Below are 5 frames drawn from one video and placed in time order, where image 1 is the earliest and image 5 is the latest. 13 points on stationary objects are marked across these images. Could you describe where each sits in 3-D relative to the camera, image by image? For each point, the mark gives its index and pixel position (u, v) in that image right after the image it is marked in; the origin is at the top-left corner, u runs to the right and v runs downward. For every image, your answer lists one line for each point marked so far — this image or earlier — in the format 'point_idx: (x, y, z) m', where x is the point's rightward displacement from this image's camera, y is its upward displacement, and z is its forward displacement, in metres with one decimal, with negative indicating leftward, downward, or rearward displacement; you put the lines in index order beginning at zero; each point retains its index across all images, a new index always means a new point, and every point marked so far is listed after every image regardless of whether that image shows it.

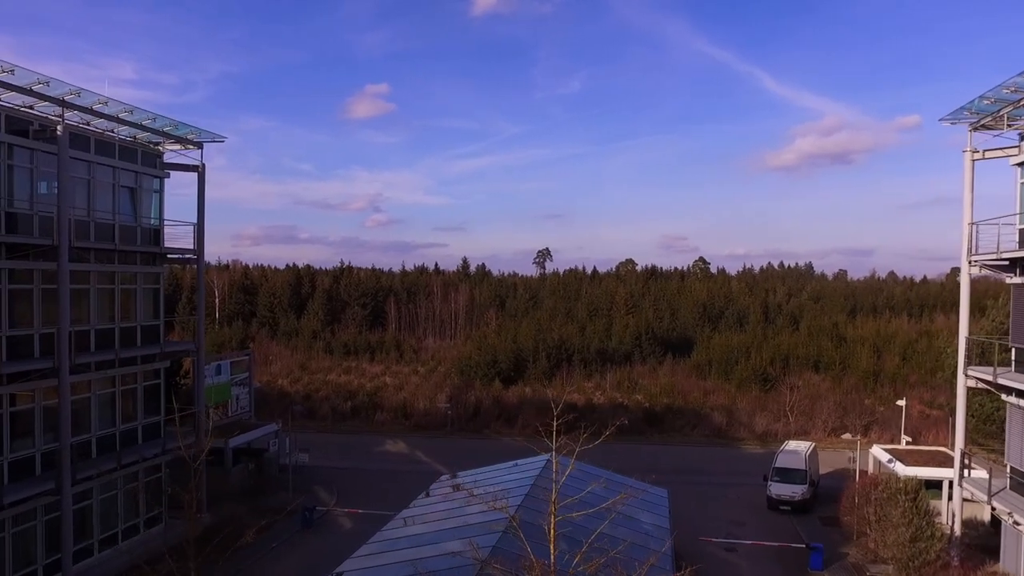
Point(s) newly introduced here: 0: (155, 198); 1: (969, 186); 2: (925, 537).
0: (-9.3, +2.4, +19.9) m
1: (+10.1, +2.3, +16.8) m
2: (+8.4, -5.0, +15.4) m
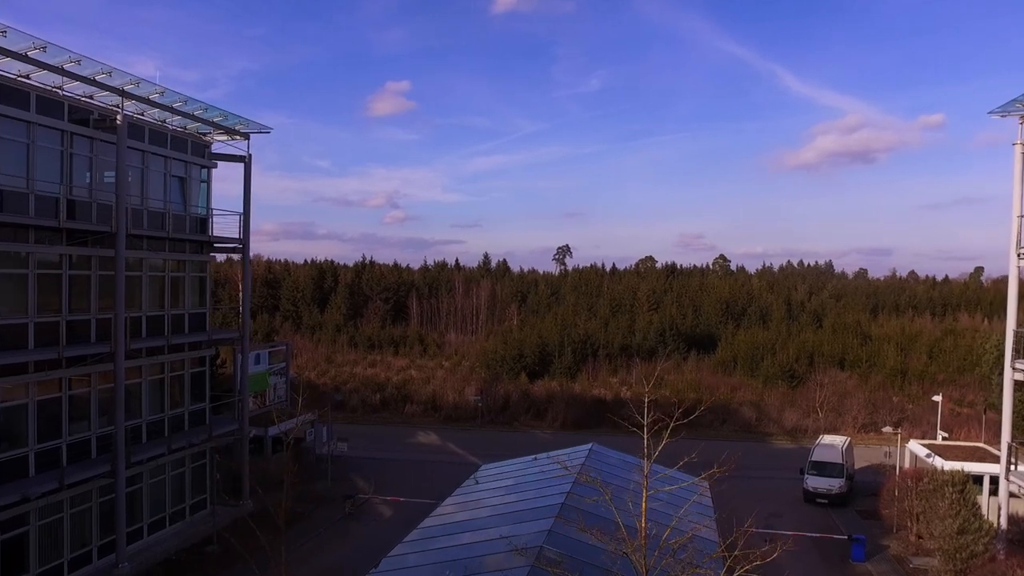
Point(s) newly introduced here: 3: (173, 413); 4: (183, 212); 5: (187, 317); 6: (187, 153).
0: (-8.2, +2.7, +20.2) m
1: (+11.2, +2.4, +16.8) m
2: (+9.3, -4.9, +15.4) m
3: (-8.5, -3.1, +19.1) m
4: (-8.4, +1.9, +19.4) m
5: (-8.4, -0.8, +19.6) m
6: (-8.4, +3.4, +19.6) m
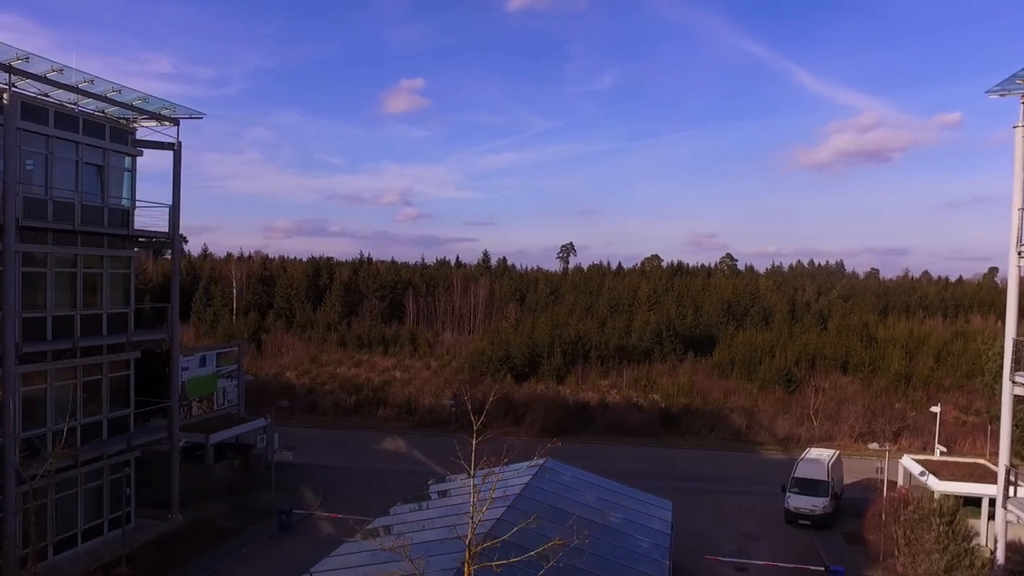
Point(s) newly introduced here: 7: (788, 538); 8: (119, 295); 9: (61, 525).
0: (-9.4, +2.7, +18.6) m
1: (+9.9, +2.4, +14.8) m
2: (+8.0, -4.9, +13.5) m
3: (-9.8, -3.1, +17.5) m
4: (-9.6, +2.0, +17.7) m
5: (-9.6, -0.7, +18.0) m
6: (-9.6, +3.5, +17.9) m
7: (+7.2, -6.5, +19.7) m
8: (-9.6, -0.2, +18.5) m
9: (-9.9, -5.2, +16.7) m
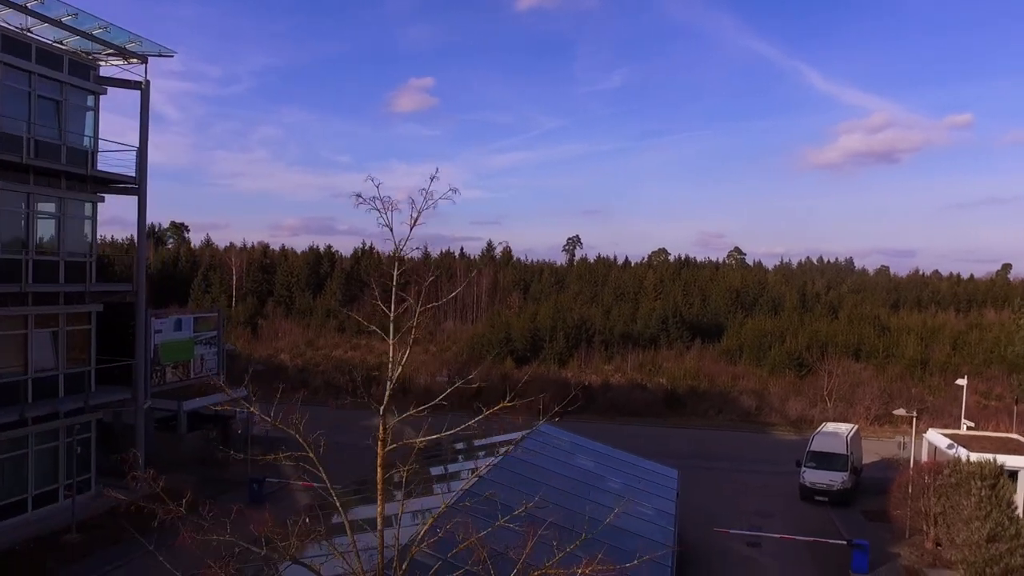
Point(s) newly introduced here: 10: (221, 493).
0: (-9.6, +3.9, +17.1) m
1: (+9.7, +3.4, +13.2) m
2: (+7.8, -3.9, +11.9) m
3: (-10.0, -1.9, +16.1) m
4: (-9.8, +3.2, +16.3) m
5: (-9.8, +0.5, +16.6) m
6: (-9.7, +4.7, +16.5) m
7: (+7.0, -5.4, +18.2) m
8: (-9.7, +1.0, +17.1) m
9: (-10.1, -4.0, +15.3) m
10: (-7.0, -5.0, +18.4) m
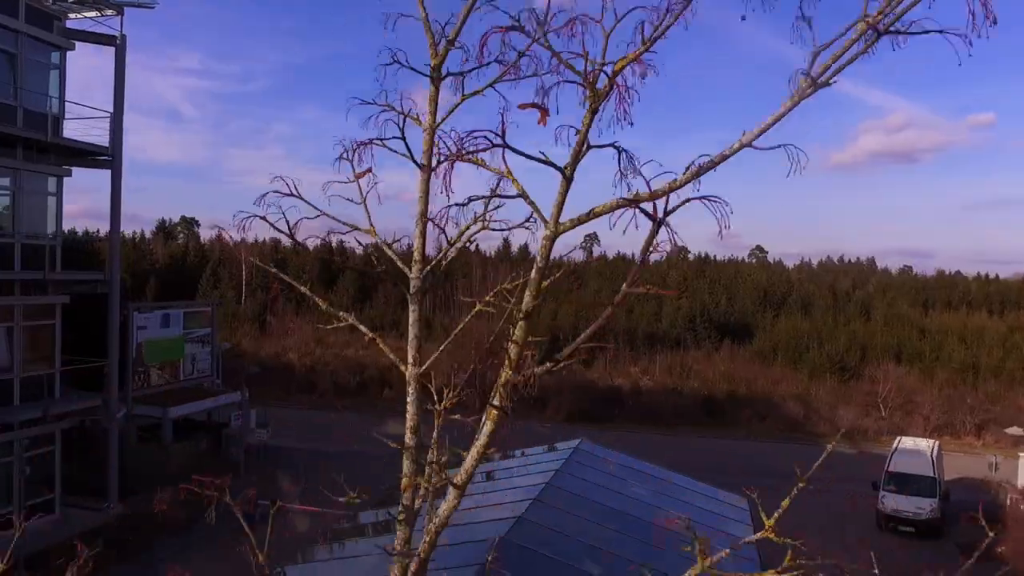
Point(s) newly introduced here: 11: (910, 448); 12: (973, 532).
0: (-8.9, +4.1, +14.7) m
1: (+10.3, +3.5, +10.4) m
2: (+8.3, -3.8, +9.2) m
3: (-9.3, -1.6, +13.6) m
4: (-9.1, +3.4, +13.8) m
5: (-9.1, +0.7, +14.1) m
6: (-9.0, +4.9, +14.0) m
7: (+7.6, -5.3, +15.4) m
8: (-9.1, +1.2, +14.6) m
9: (-9.5, -3.8, +12.8) m
10: (-6.3, -4.7, +15.9) m
11: (+9.2, -3.7, +17.6) m
12: (+9.9, -5.2, +16.3) m
